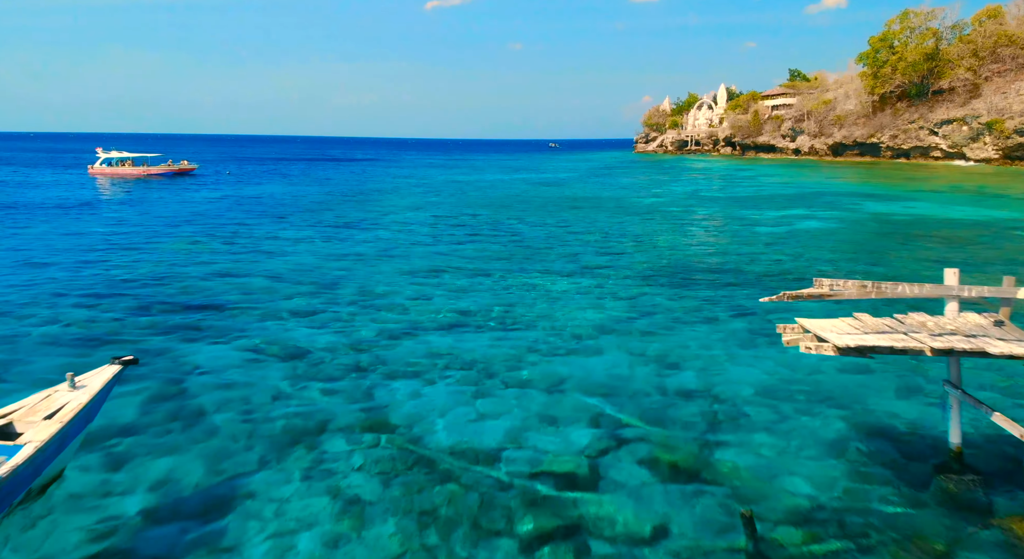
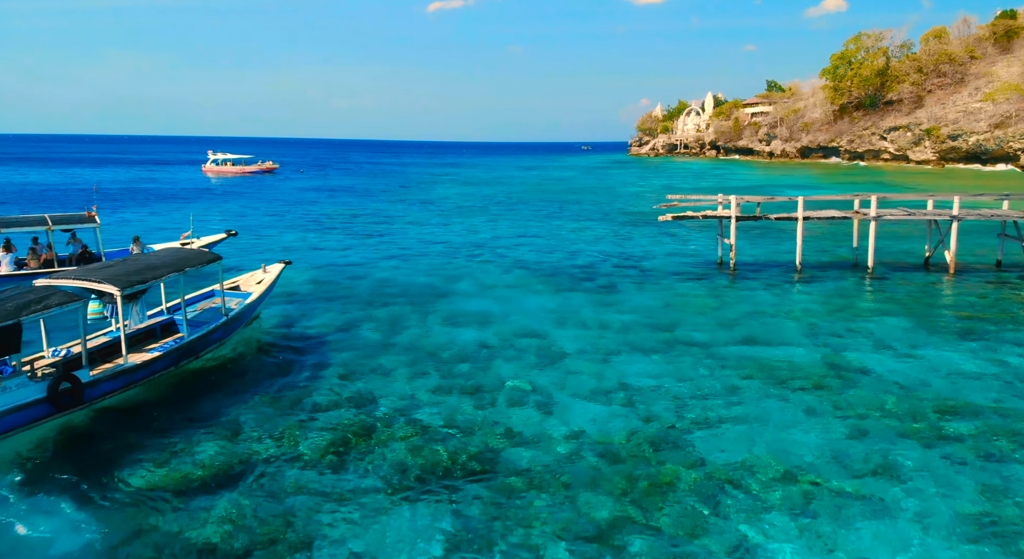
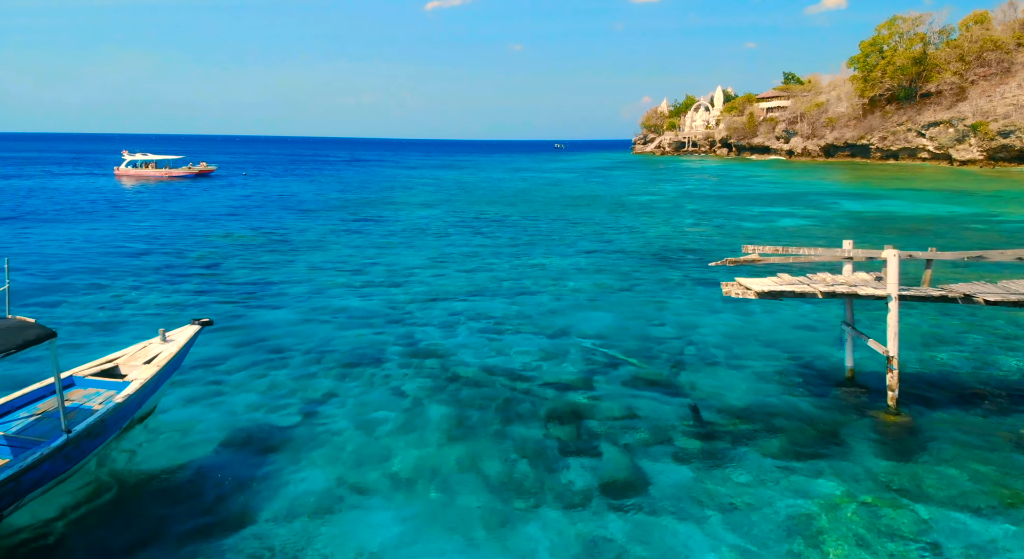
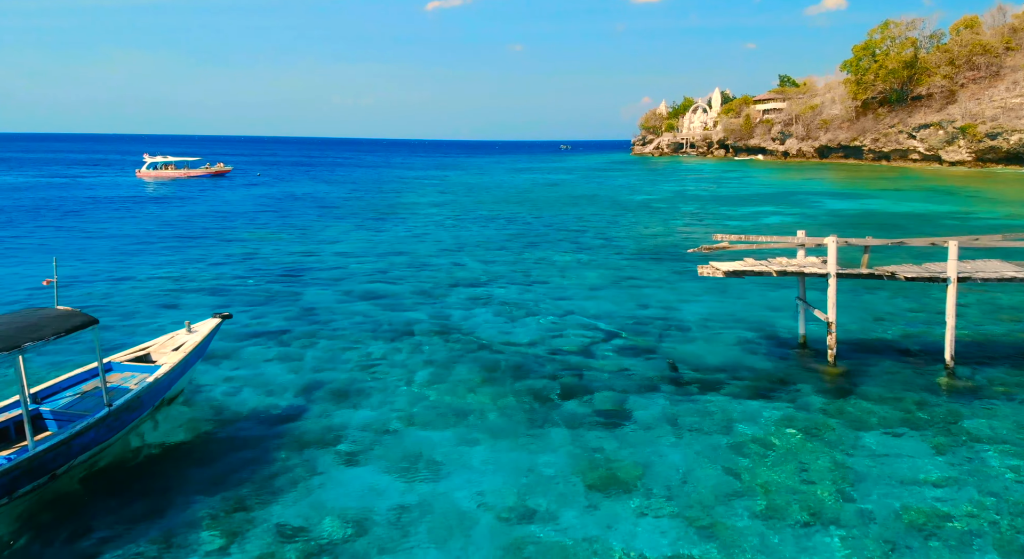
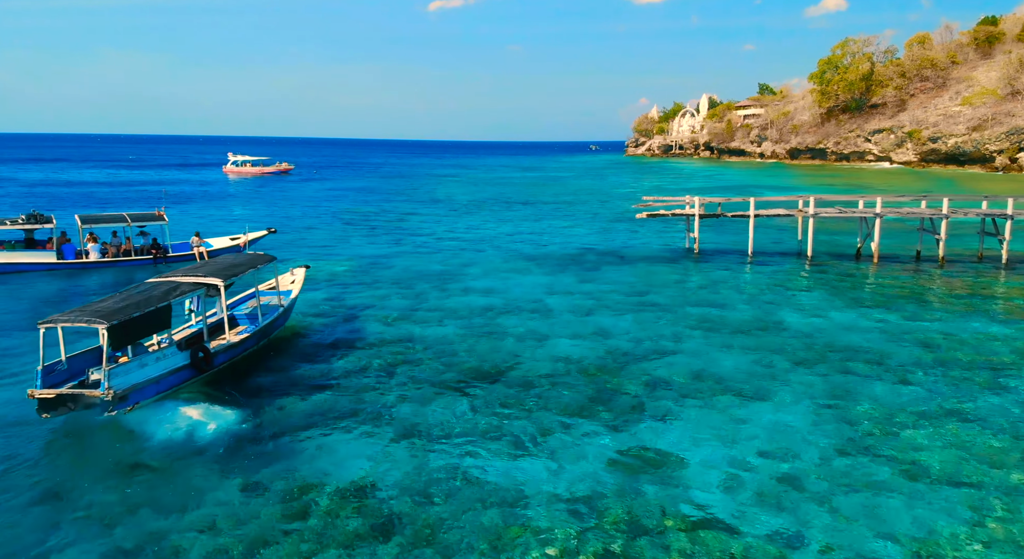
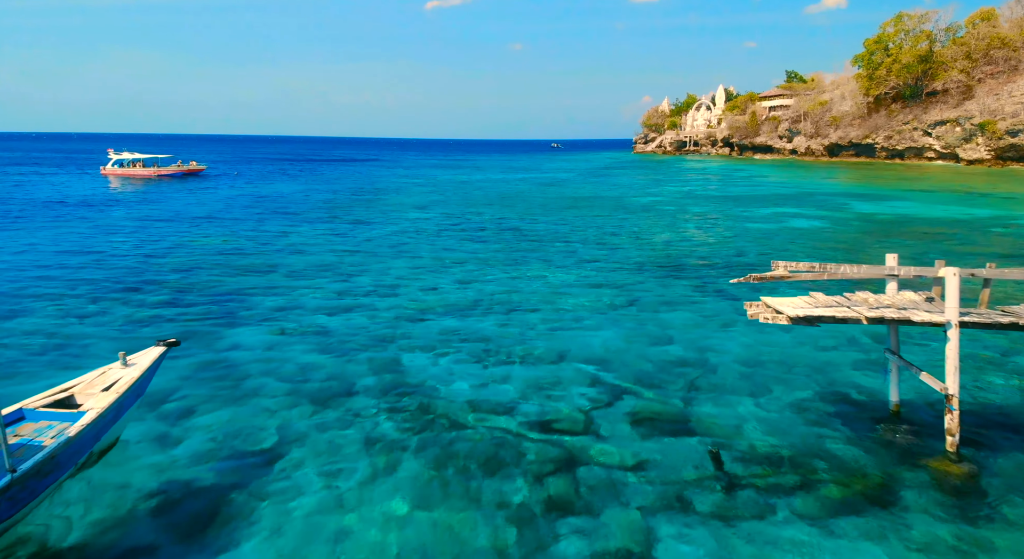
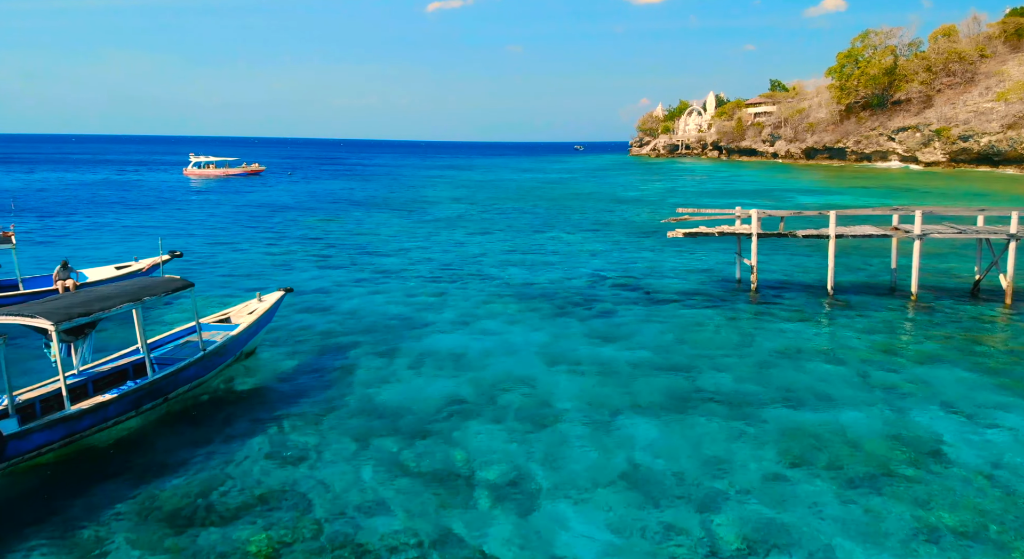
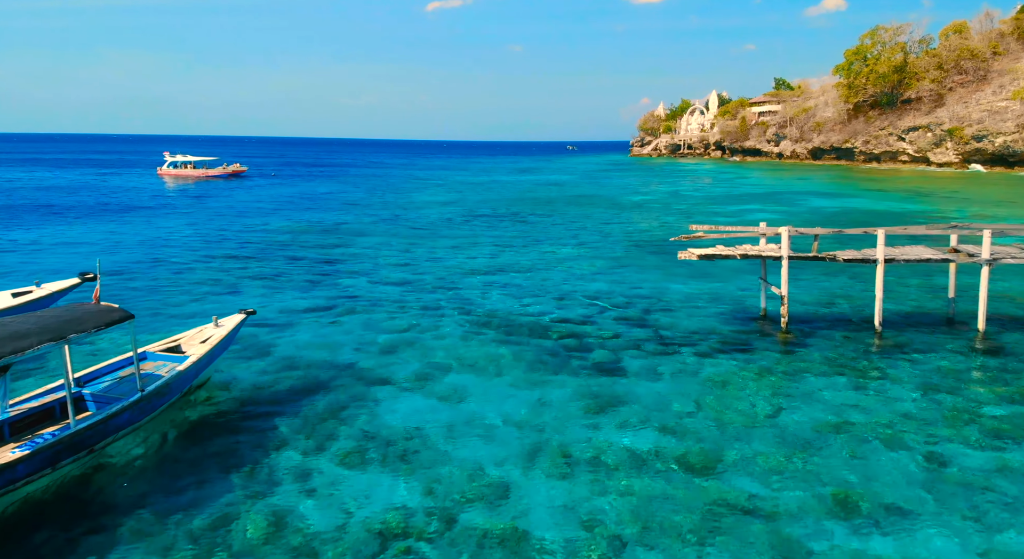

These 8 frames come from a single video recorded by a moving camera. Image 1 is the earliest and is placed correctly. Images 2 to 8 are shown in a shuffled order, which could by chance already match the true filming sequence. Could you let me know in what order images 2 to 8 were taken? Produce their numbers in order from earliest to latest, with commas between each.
6, 3, 4, 8, 7, 2, 5
